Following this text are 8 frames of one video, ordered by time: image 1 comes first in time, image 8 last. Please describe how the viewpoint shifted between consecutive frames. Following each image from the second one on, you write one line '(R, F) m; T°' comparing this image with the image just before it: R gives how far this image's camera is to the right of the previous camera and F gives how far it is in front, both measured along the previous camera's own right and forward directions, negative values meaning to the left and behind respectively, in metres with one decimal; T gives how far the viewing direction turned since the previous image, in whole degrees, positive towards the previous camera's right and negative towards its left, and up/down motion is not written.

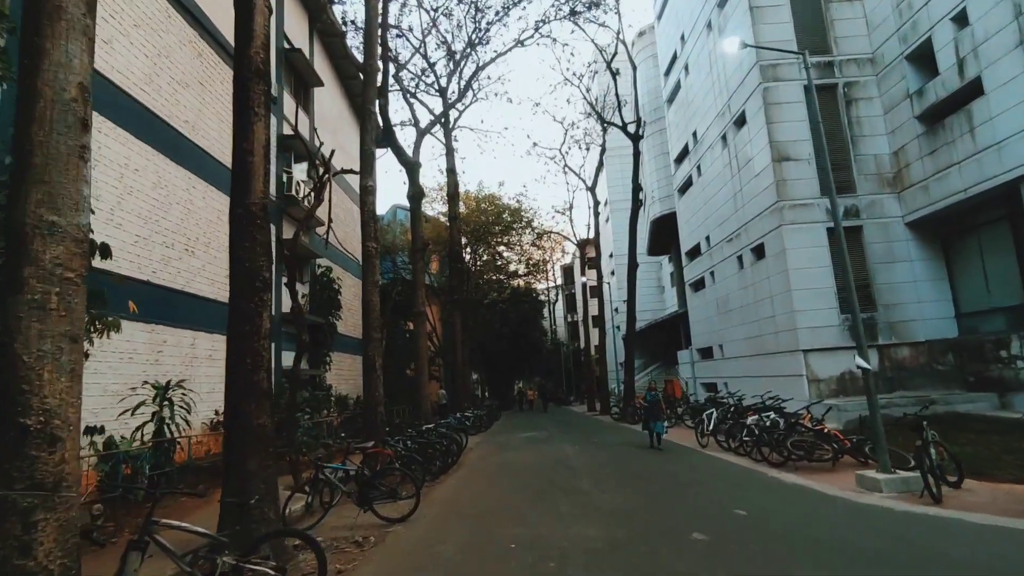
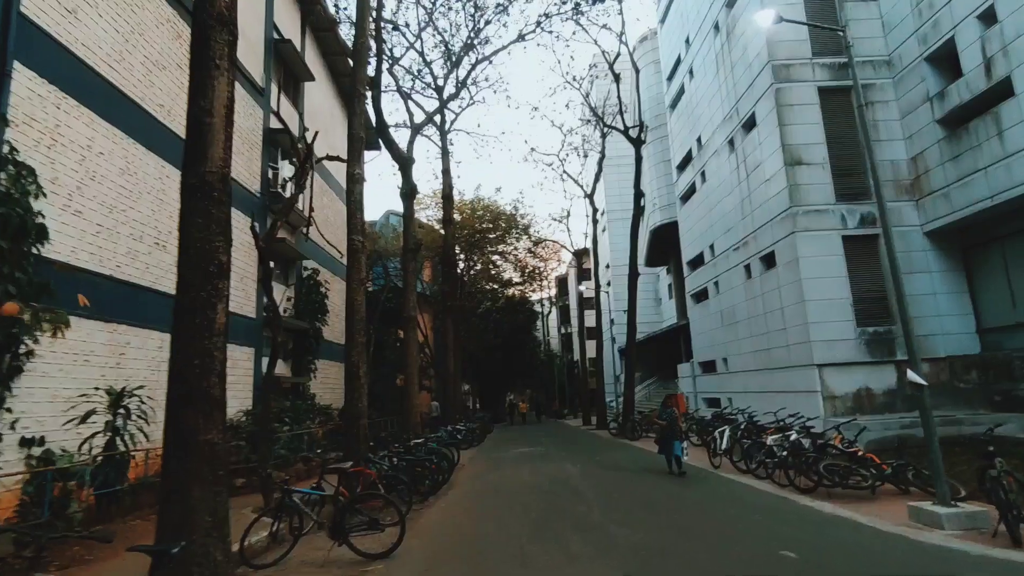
(-0.1, +1.0) m; +1°
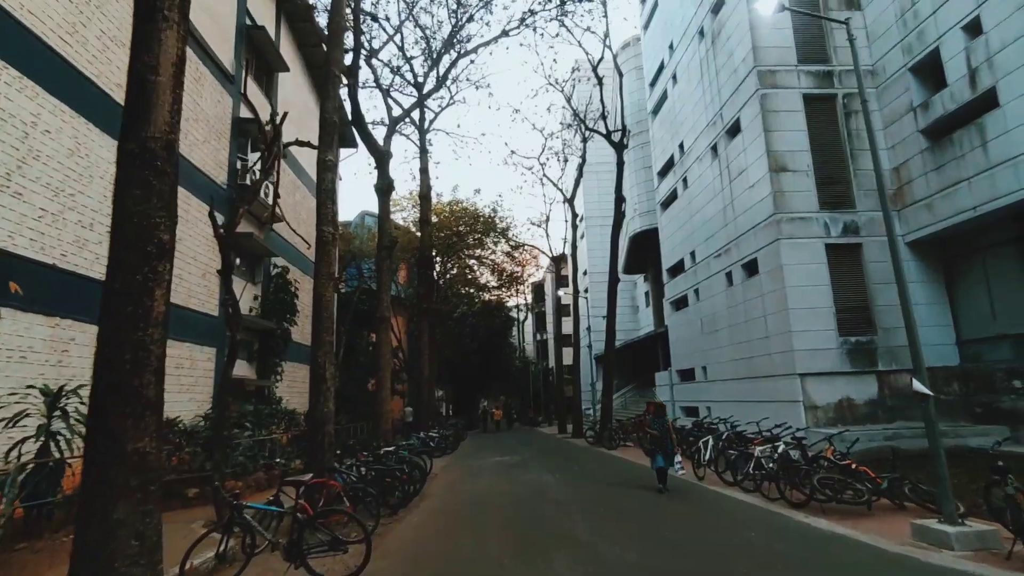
(-0.1, +0.6) m; +2°
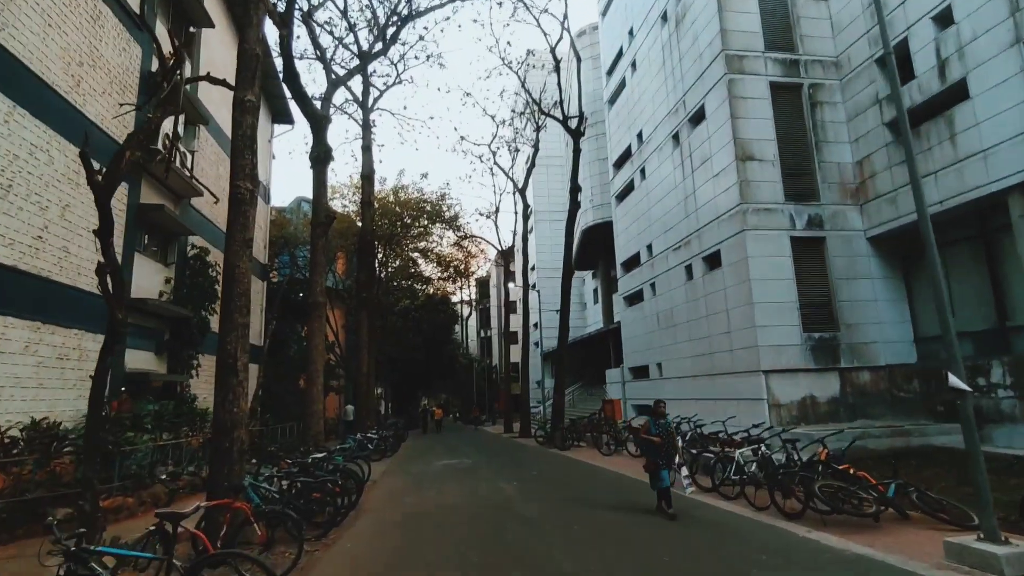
(-0.2, +1.4) m; +6°
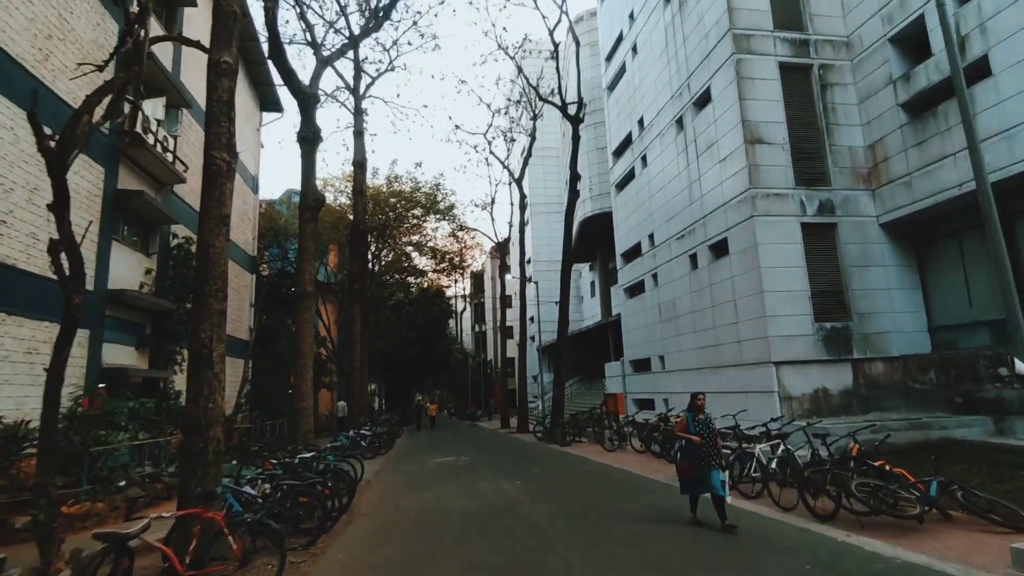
(-0.2, +0.7) m; +1°
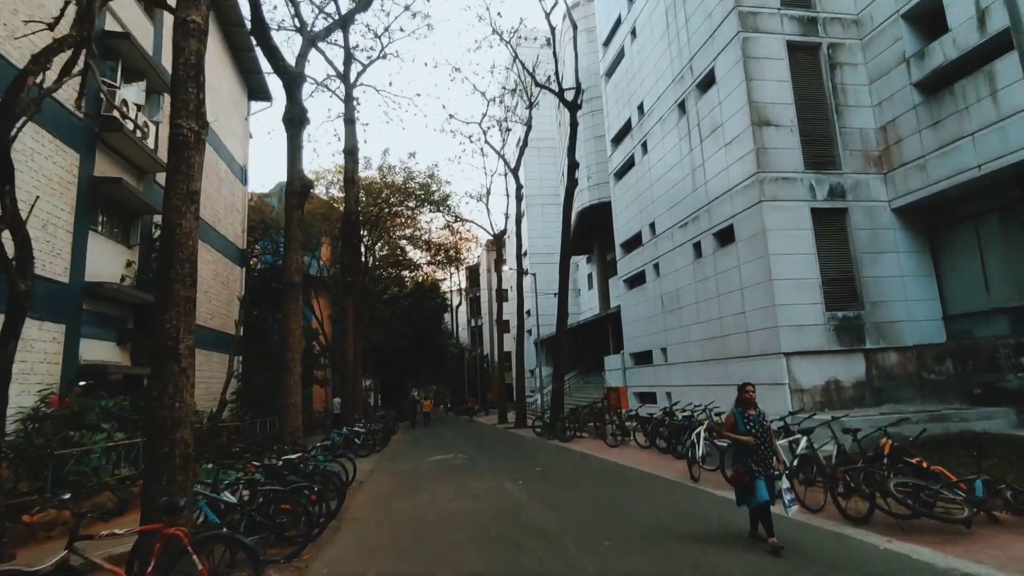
(-0.1, +0.6) m; 0°
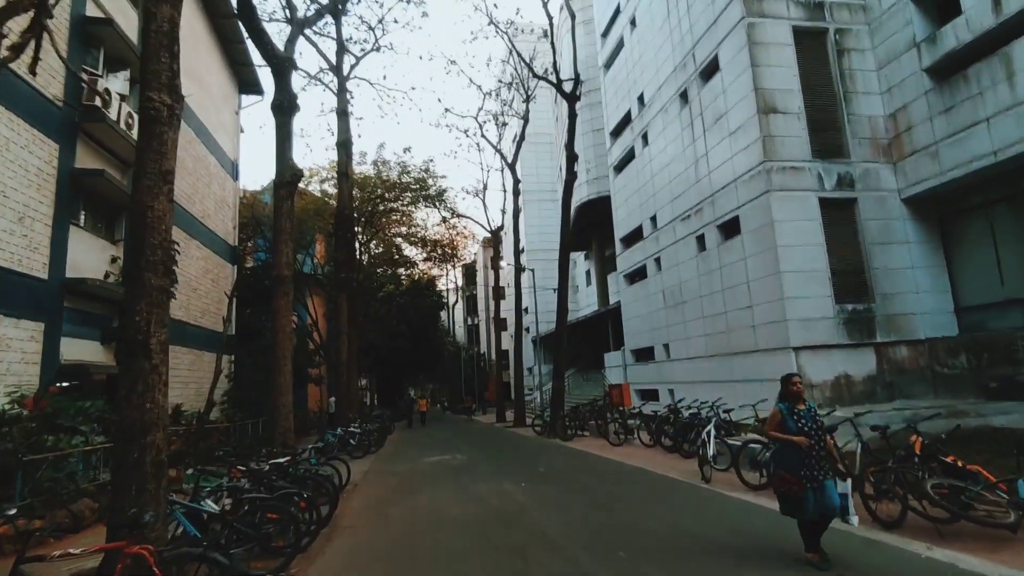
(-0.1, +0.5) m; 0°
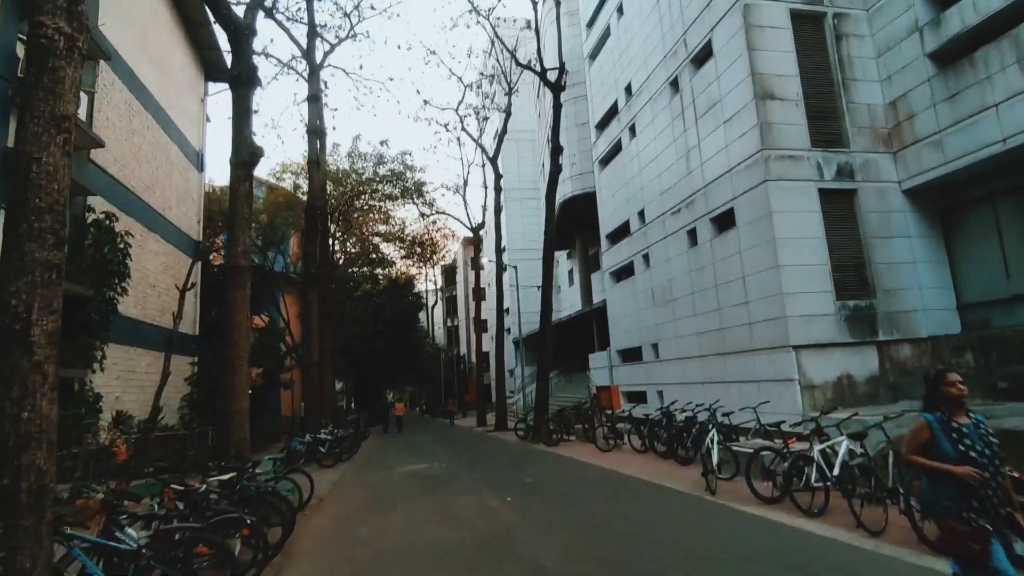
(-0.1, +1.0) m; +2°
